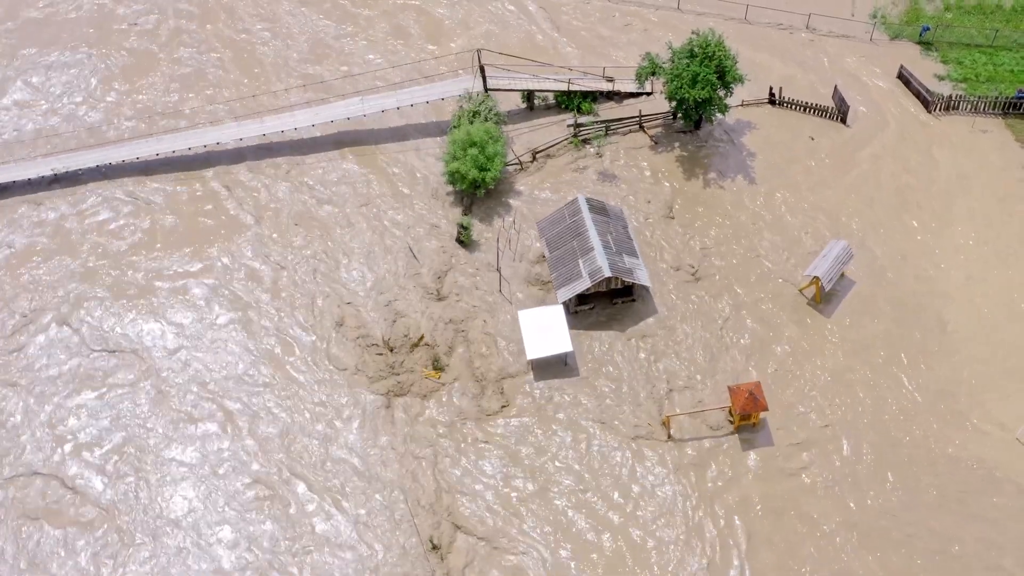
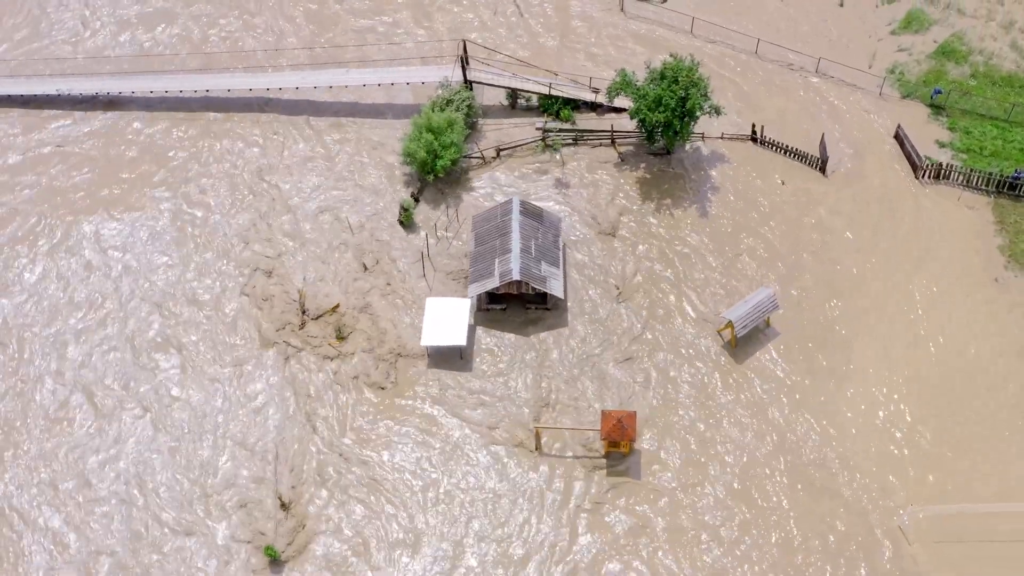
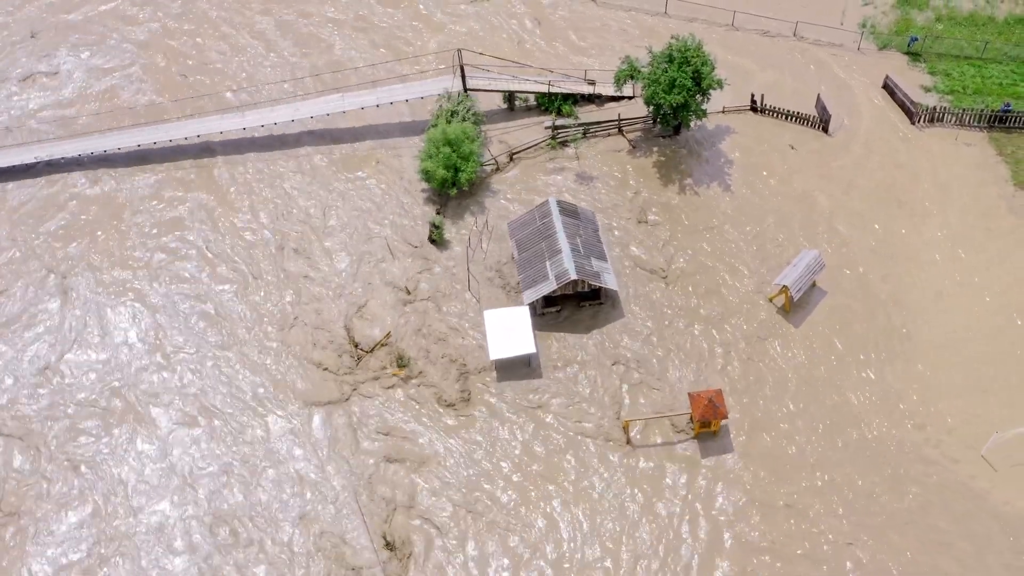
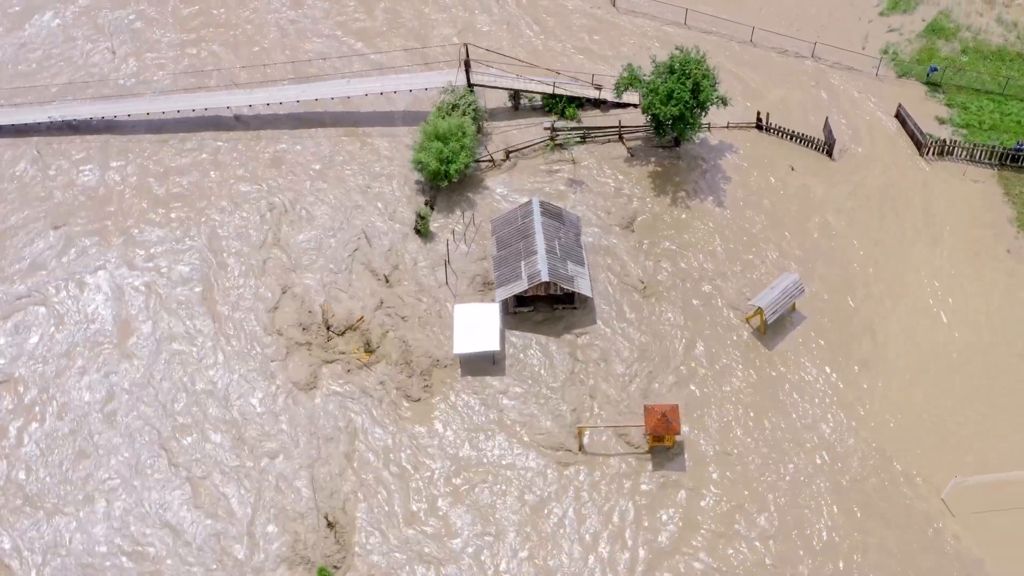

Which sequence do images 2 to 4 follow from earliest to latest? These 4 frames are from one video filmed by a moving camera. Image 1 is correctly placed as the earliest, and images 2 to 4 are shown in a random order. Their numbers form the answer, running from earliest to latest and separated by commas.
3, 4, 2
